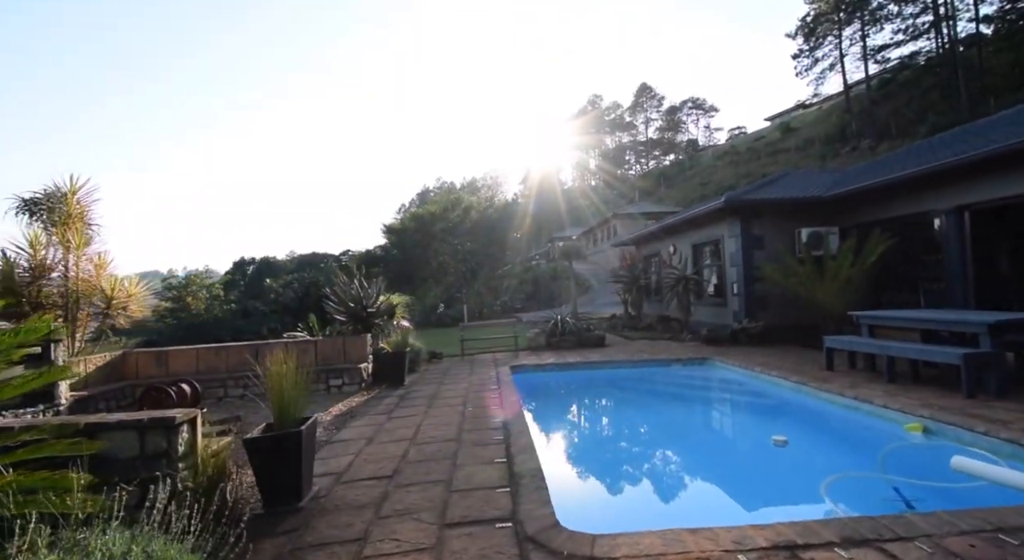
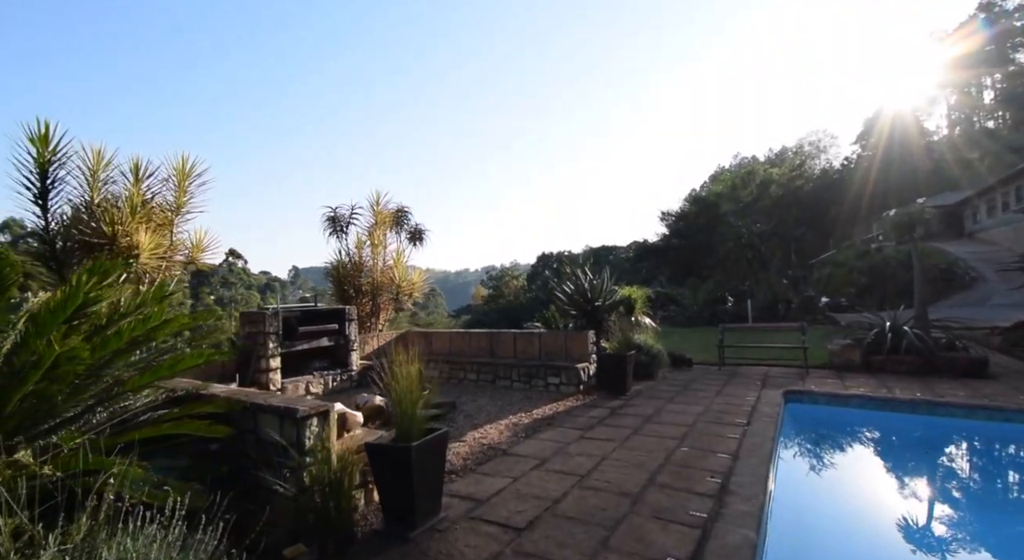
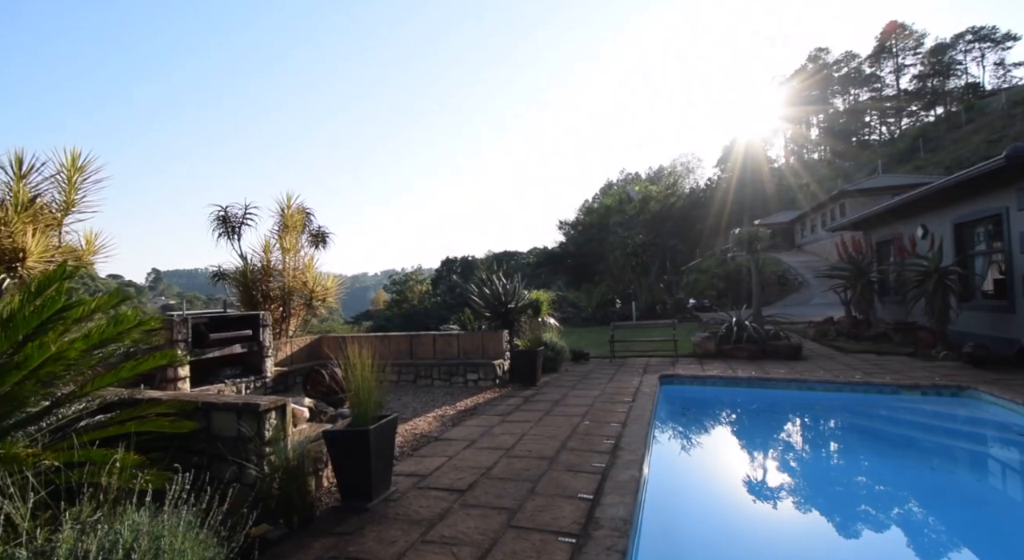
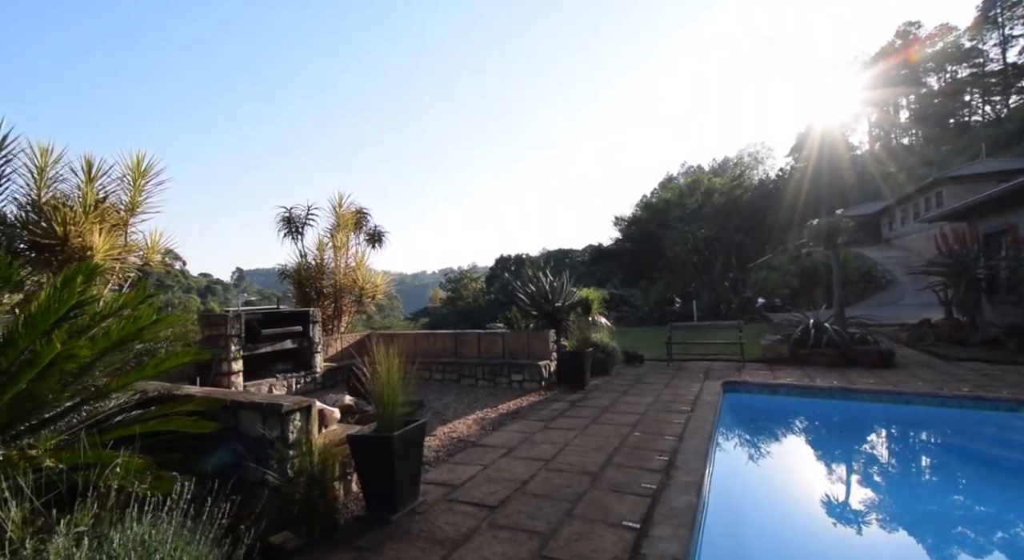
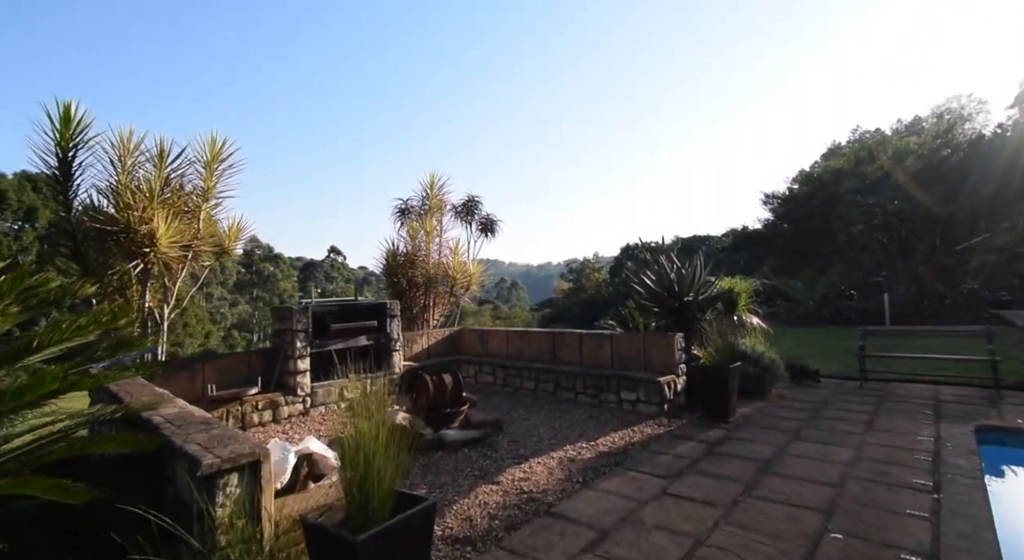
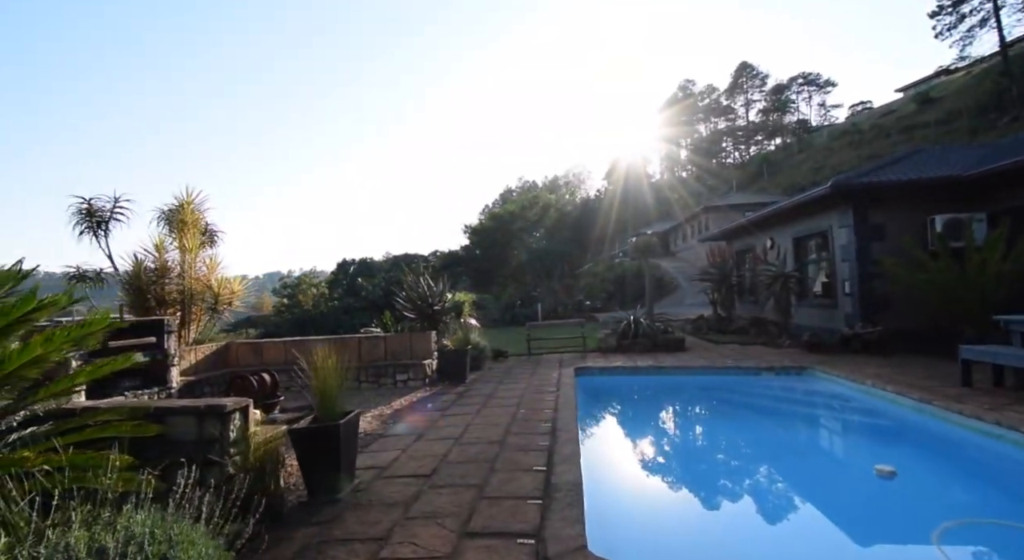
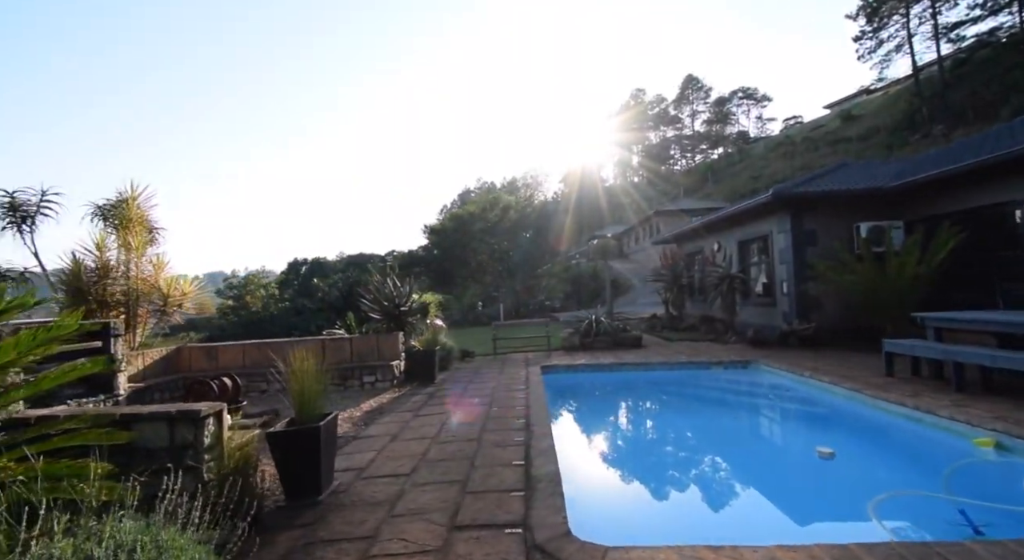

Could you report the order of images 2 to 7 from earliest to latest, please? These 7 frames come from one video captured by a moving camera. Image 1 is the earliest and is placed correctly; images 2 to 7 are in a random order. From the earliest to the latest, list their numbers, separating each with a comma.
7, 6, 3, 4, 2, 5
